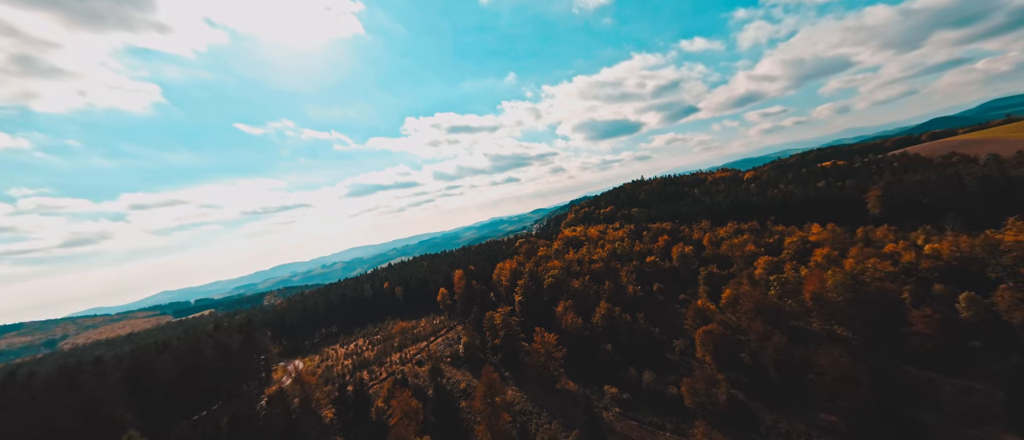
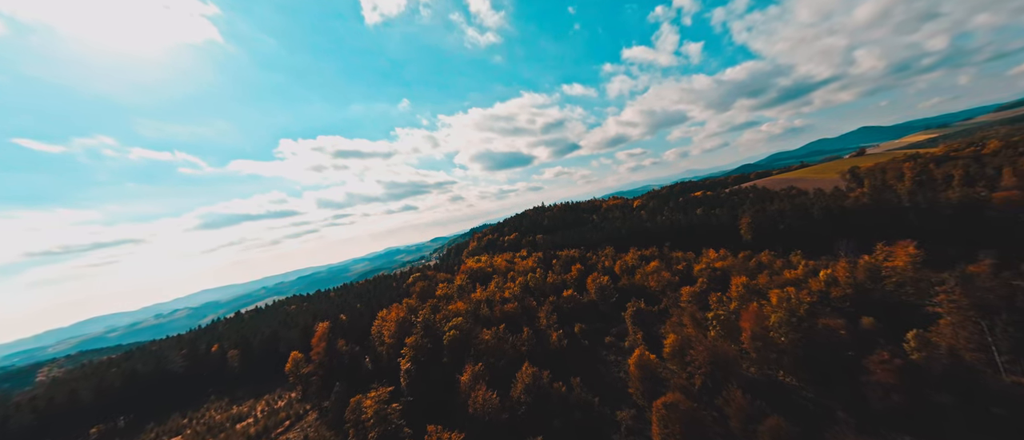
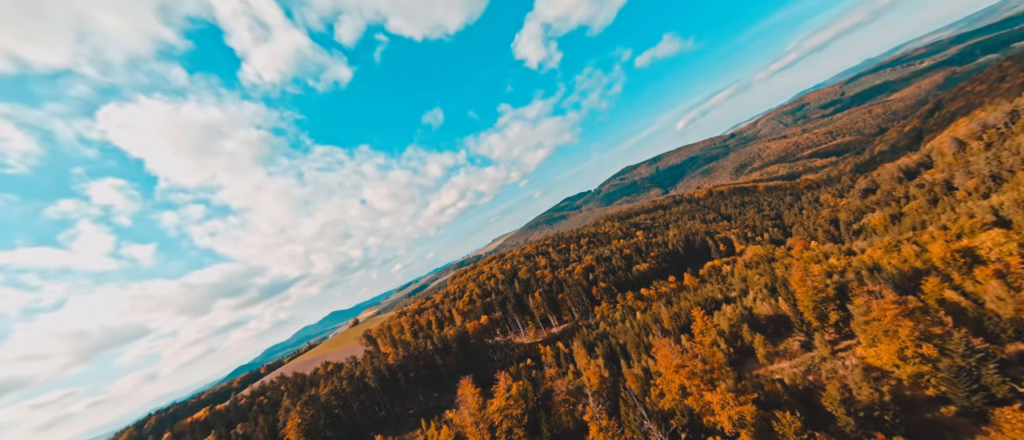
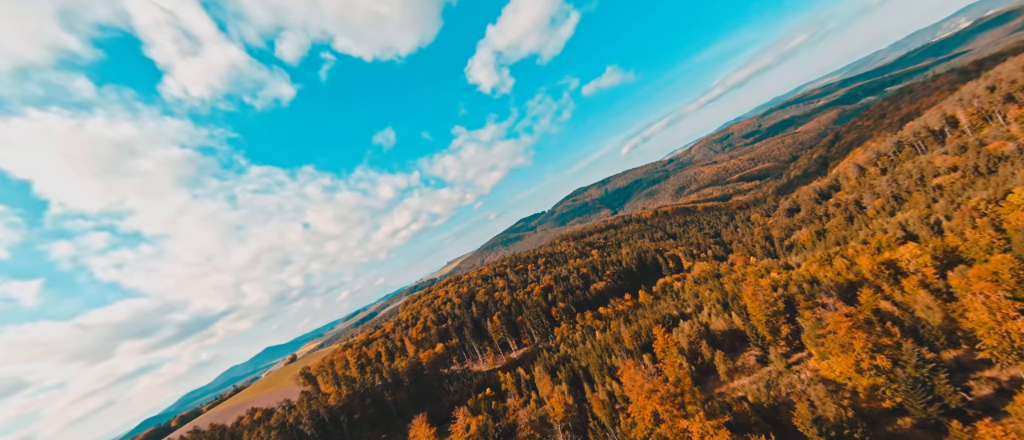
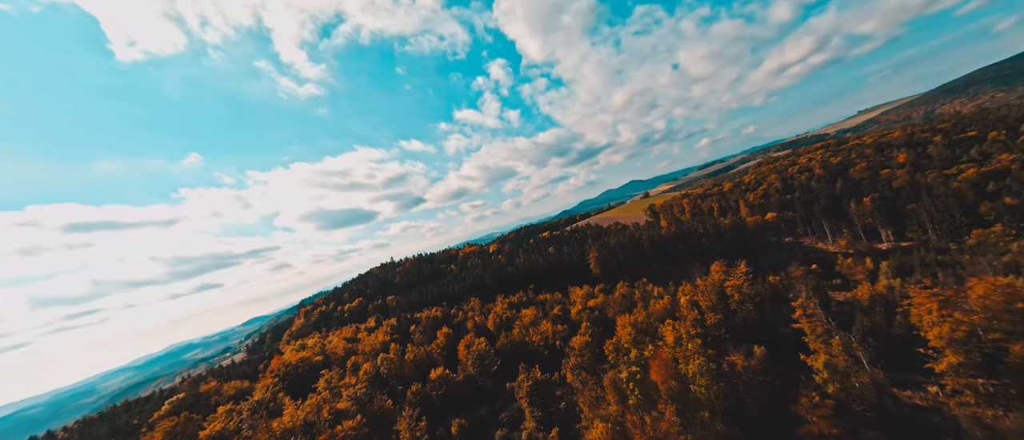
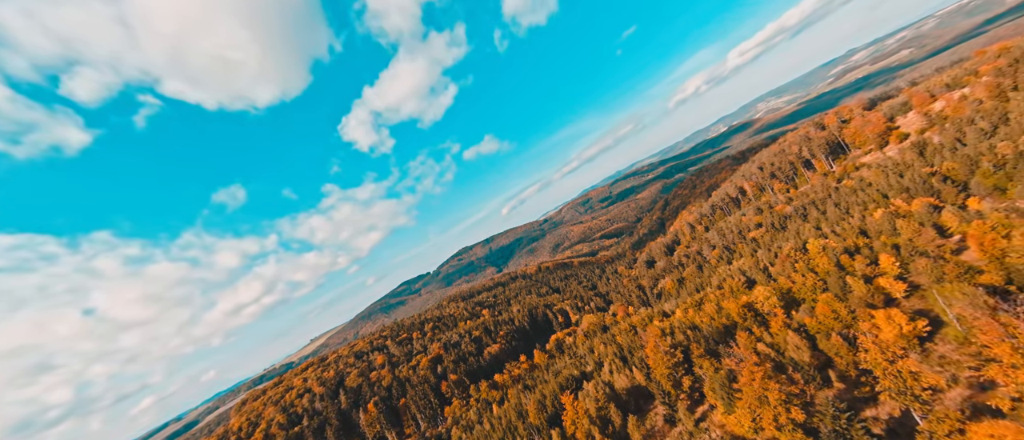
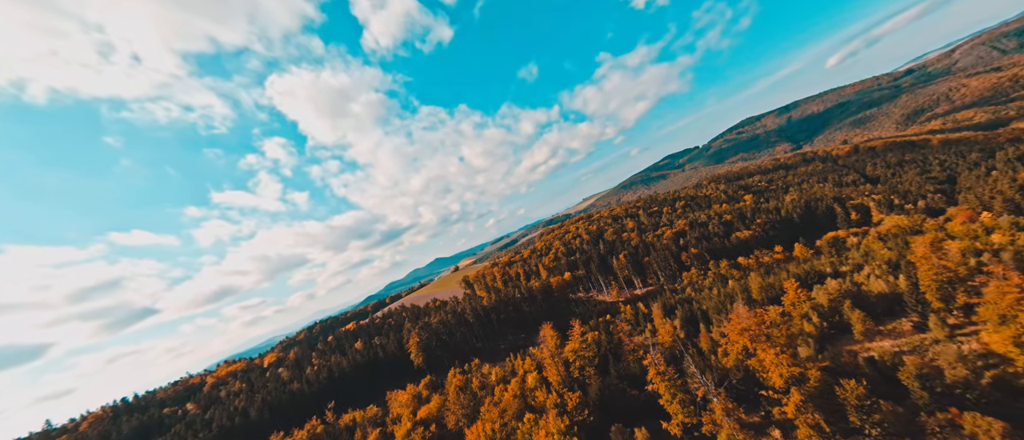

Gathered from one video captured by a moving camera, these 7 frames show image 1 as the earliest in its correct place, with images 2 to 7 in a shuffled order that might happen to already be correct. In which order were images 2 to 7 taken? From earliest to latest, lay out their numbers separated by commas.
2, 5, 7, 3, 4, 6
